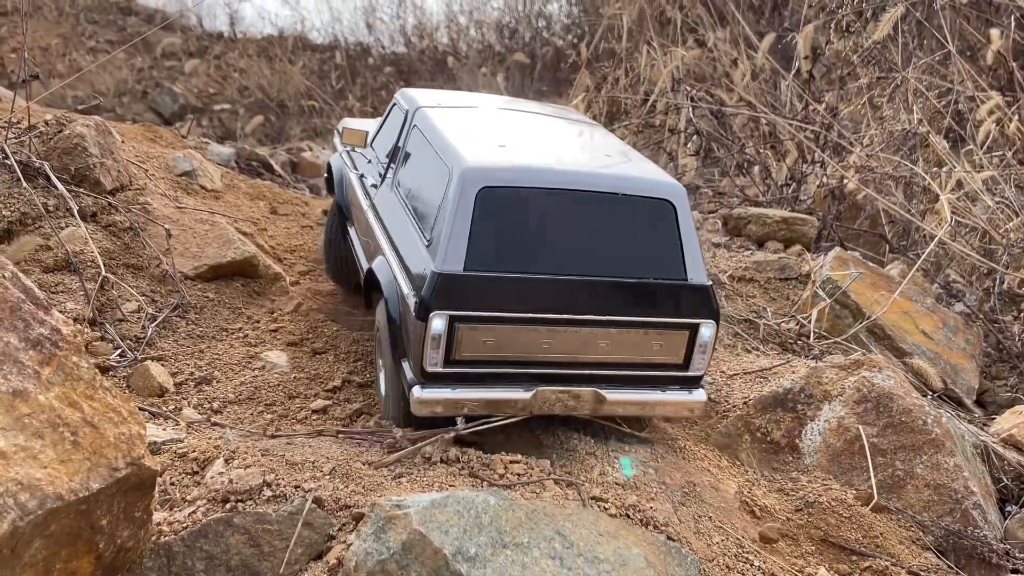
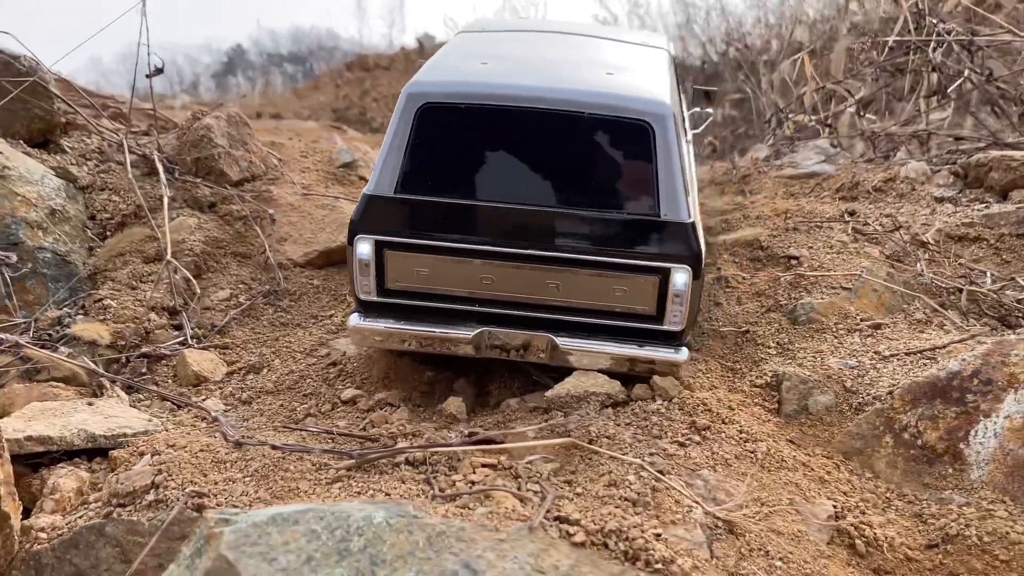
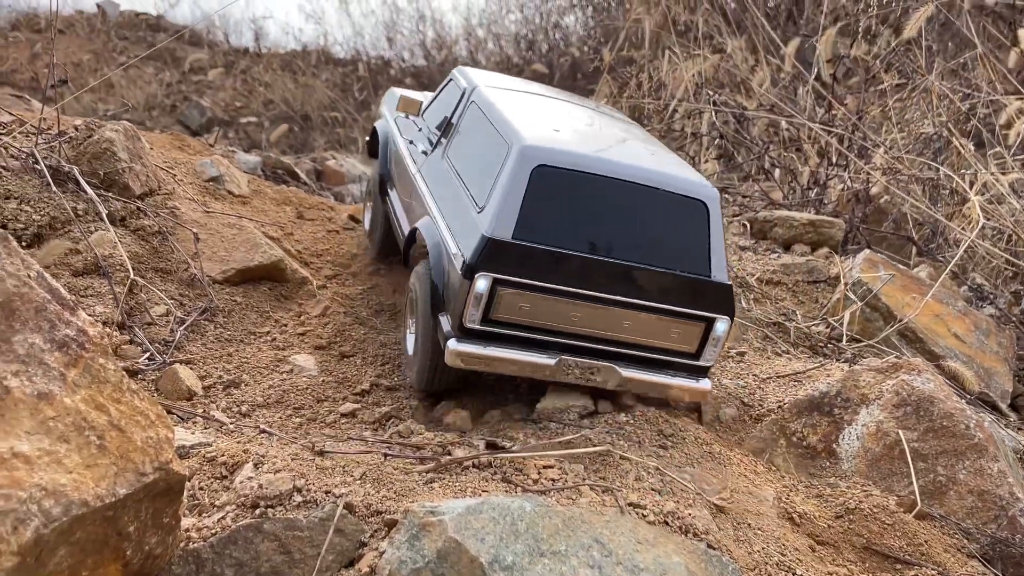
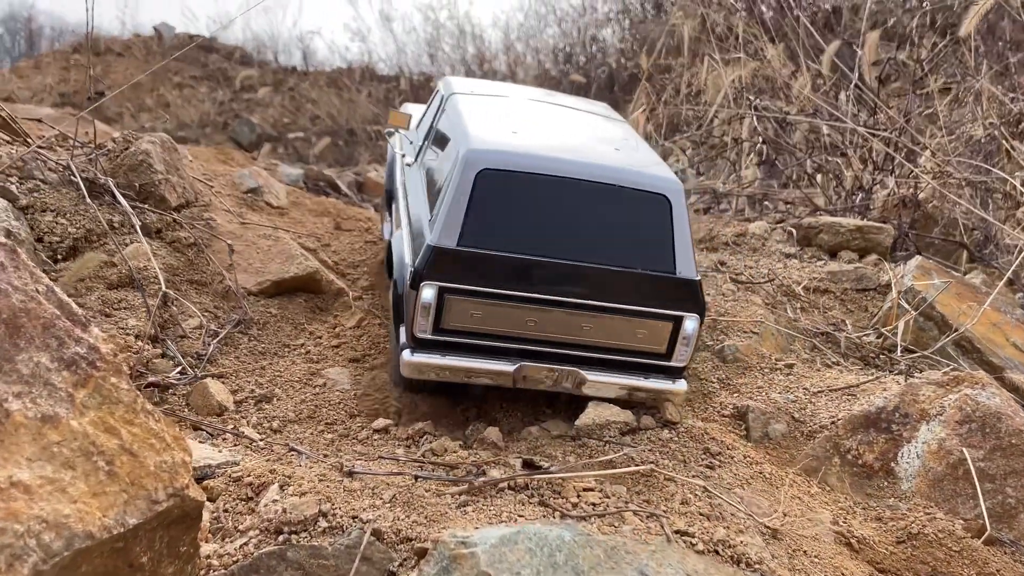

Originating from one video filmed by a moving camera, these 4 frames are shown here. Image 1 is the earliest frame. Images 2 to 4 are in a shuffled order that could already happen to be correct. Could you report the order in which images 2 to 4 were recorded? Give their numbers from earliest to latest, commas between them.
3, 4, 2
